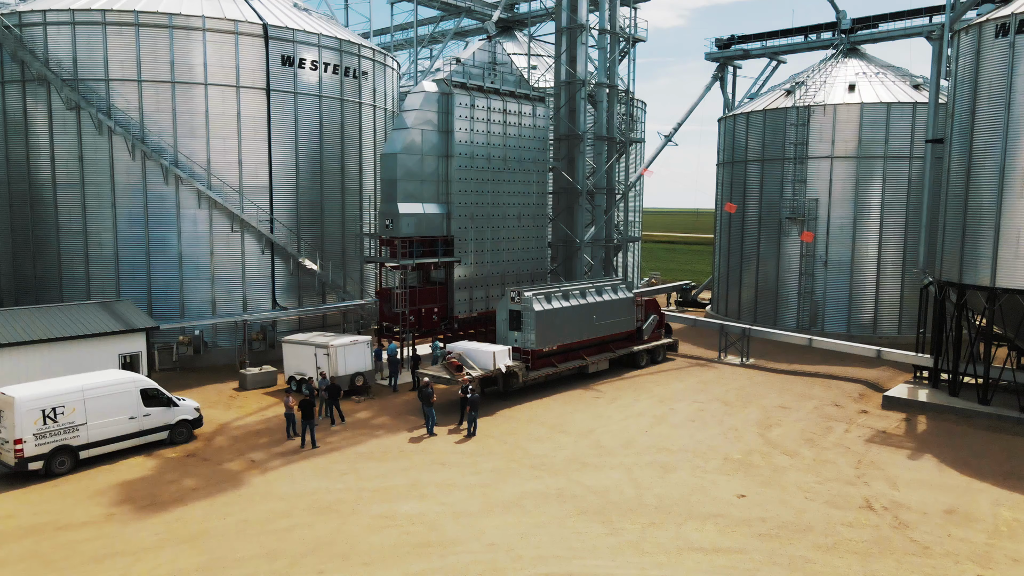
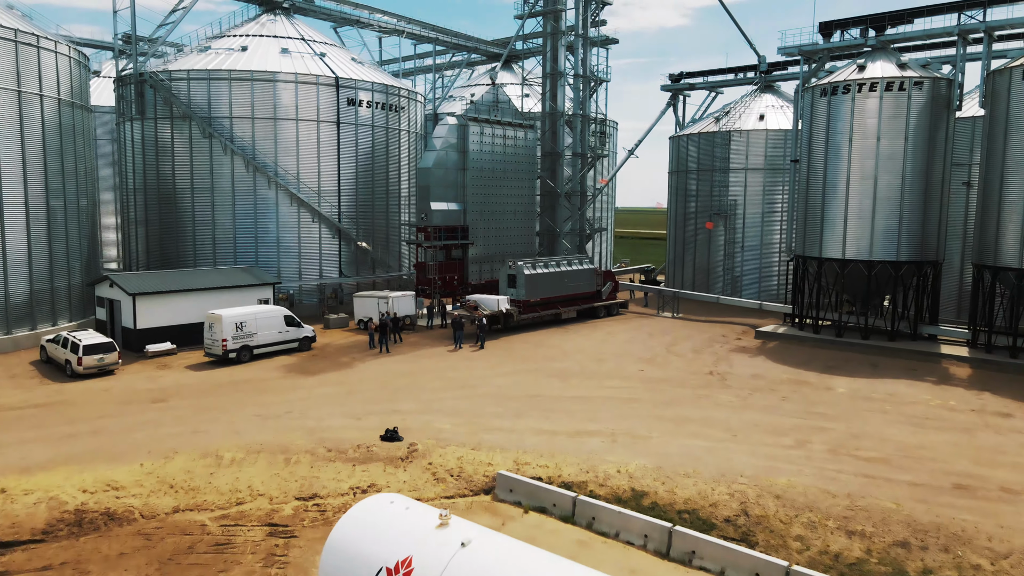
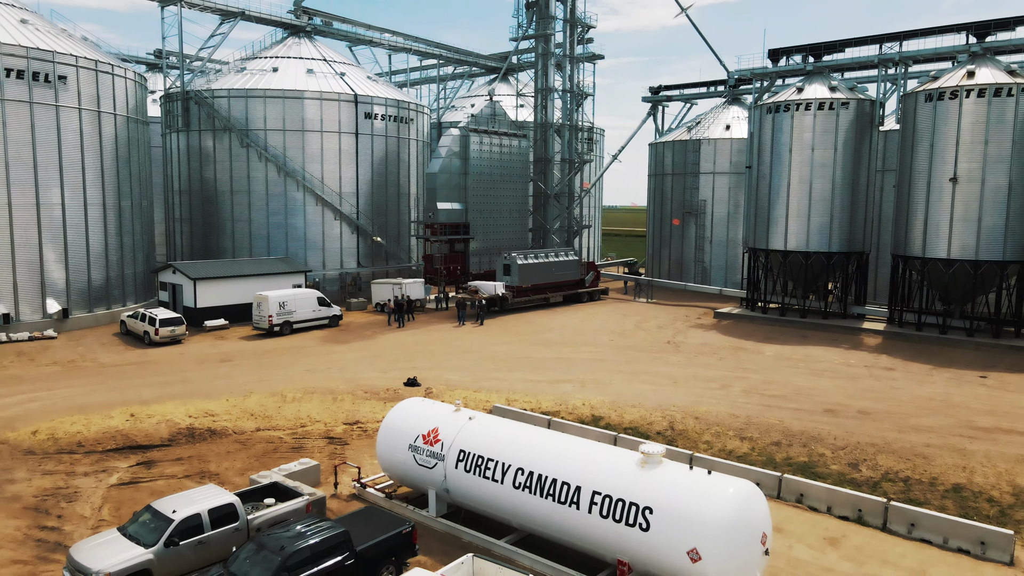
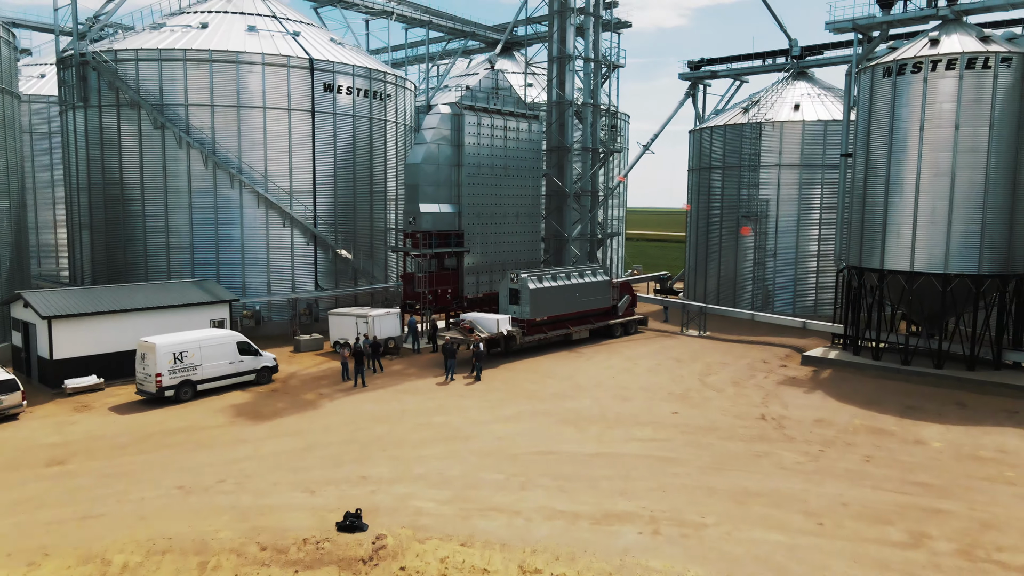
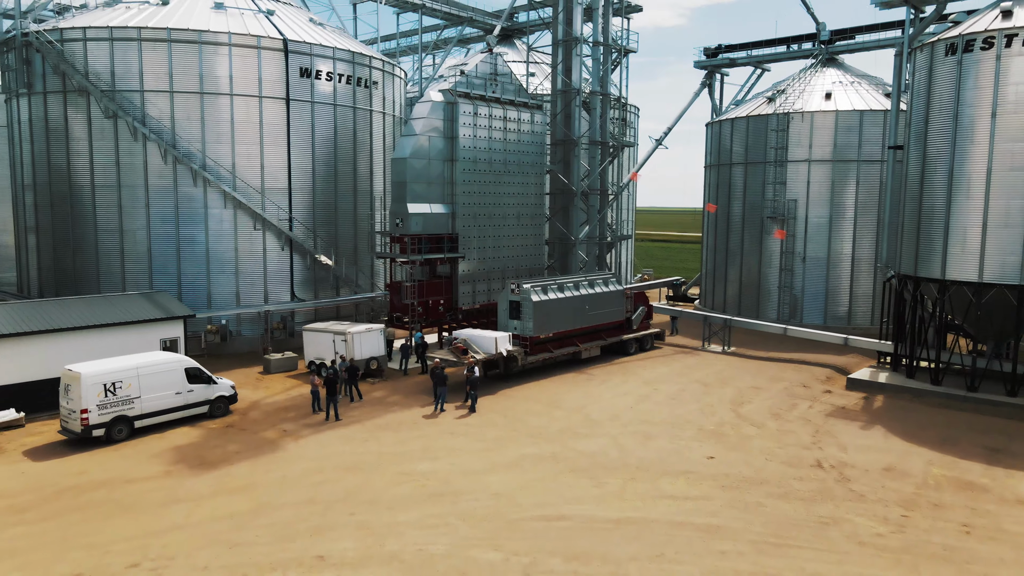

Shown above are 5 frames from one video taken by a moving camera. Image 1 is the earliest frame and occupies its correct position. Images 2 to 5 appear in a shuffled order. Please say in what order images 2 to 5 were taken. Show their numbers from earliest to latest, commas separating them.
5, 4, 2, 3
